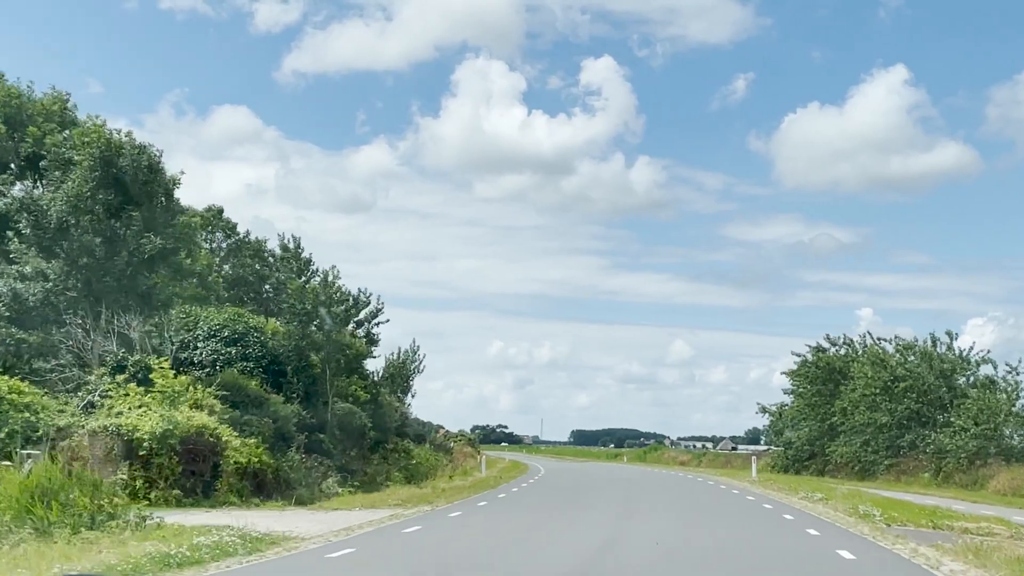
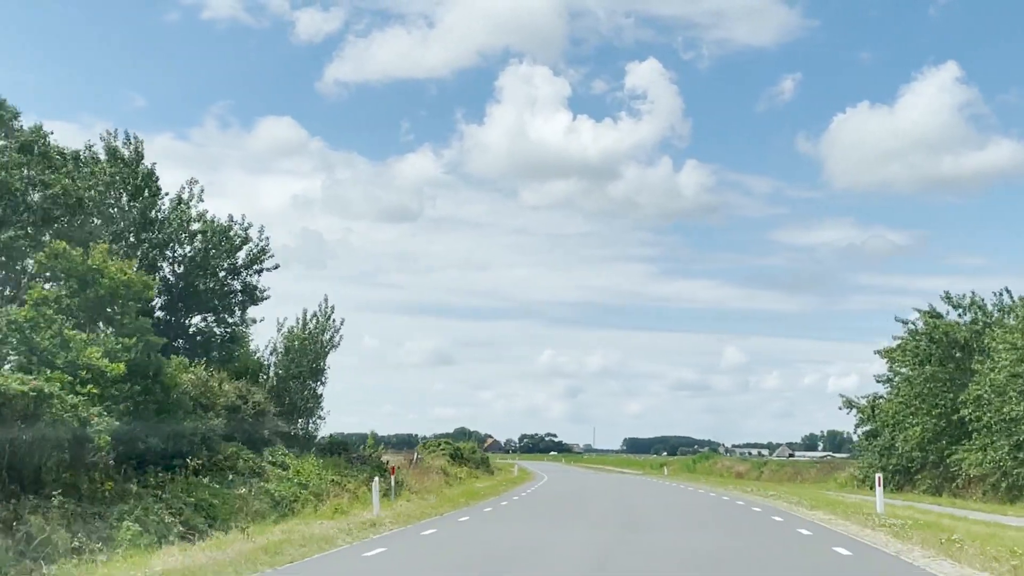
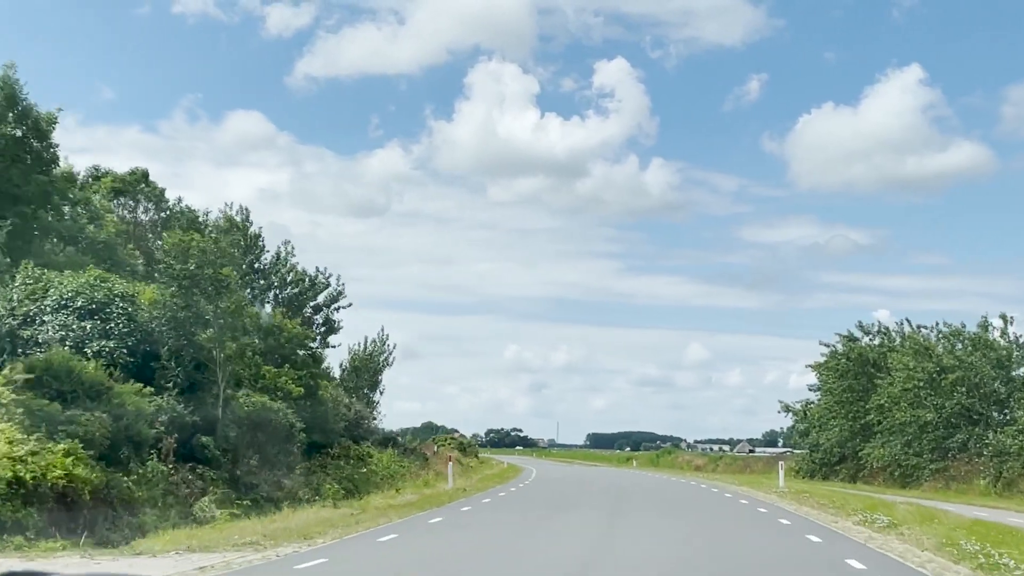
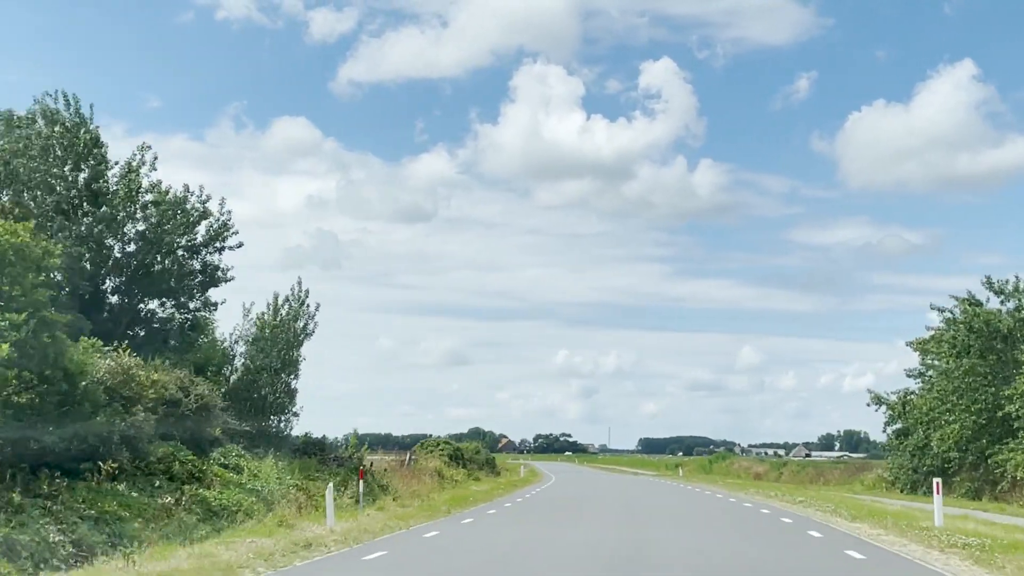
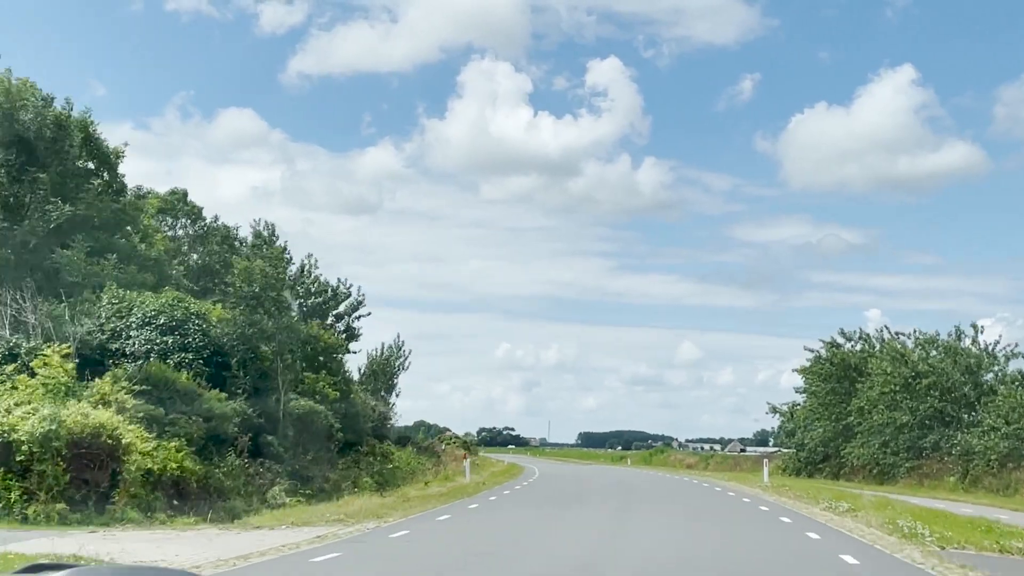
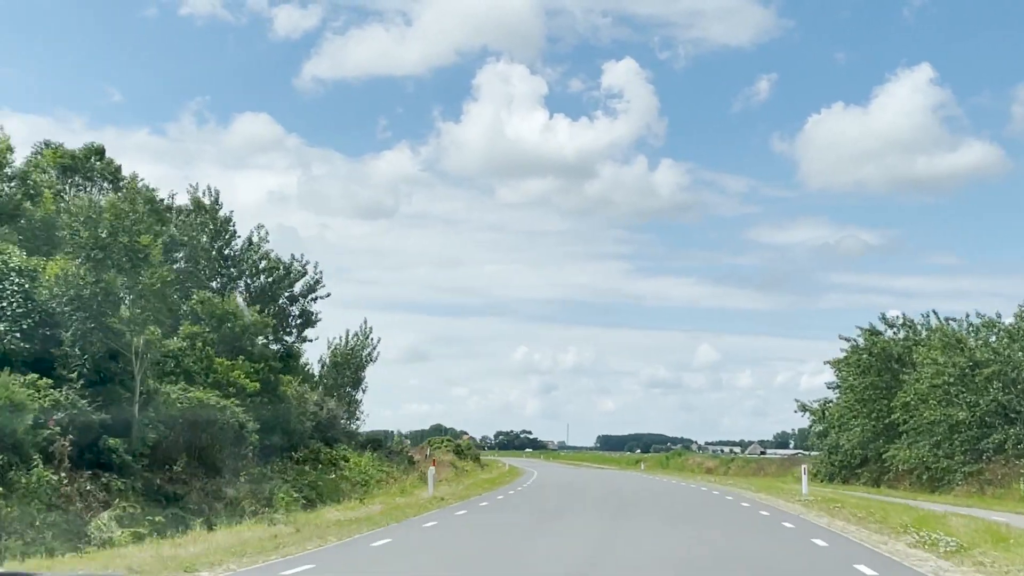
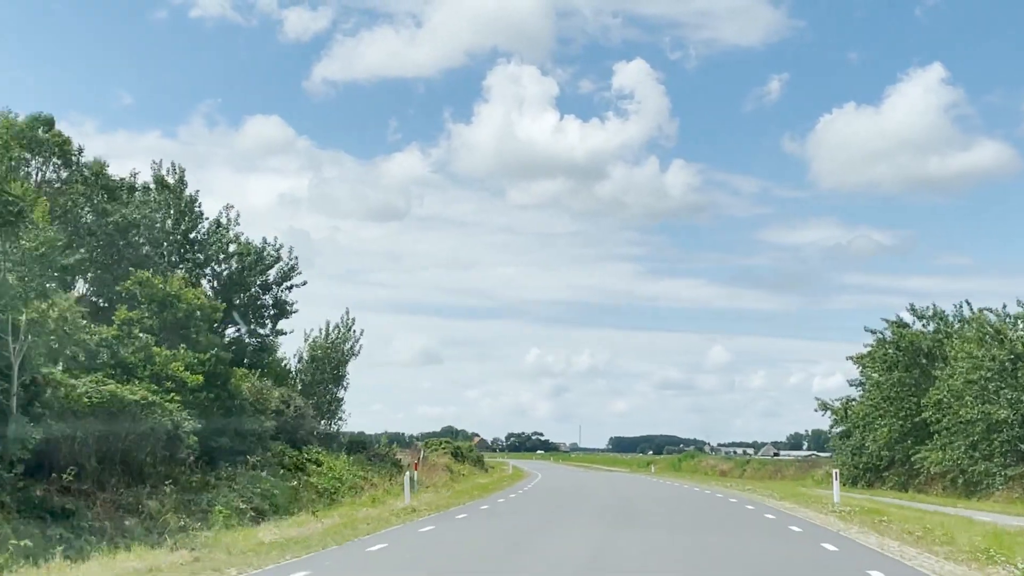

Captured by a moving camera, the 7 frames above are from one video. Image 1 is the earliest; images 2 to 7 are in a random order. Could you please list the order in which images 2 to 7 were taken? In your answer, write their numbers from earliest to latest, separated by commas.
5, 3, 6, 7, 2, 4
